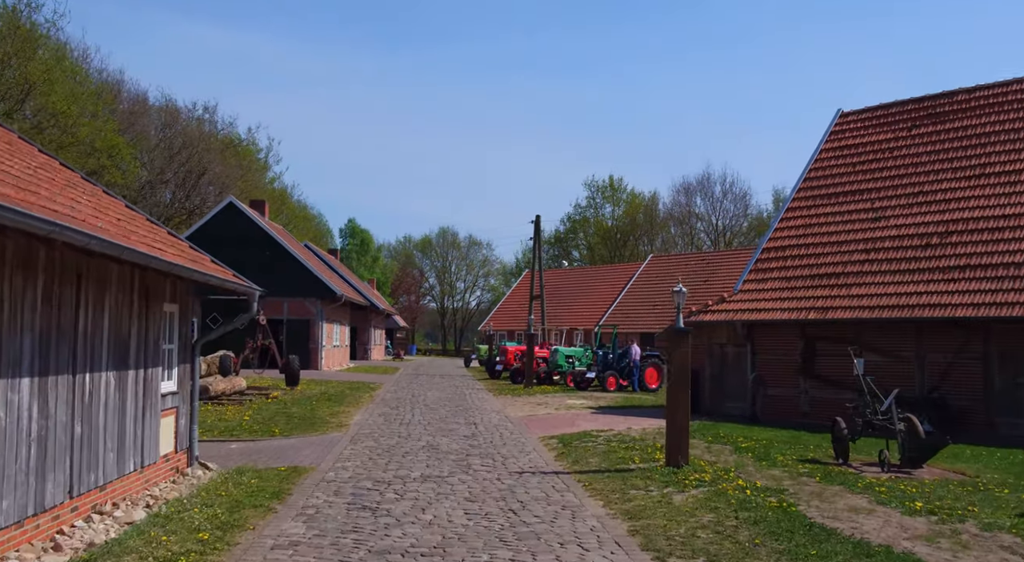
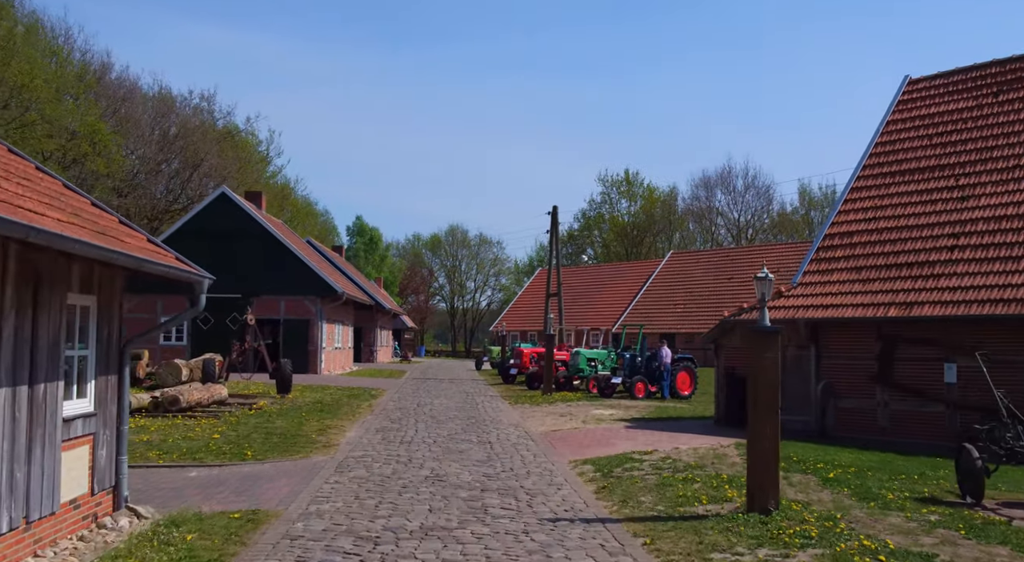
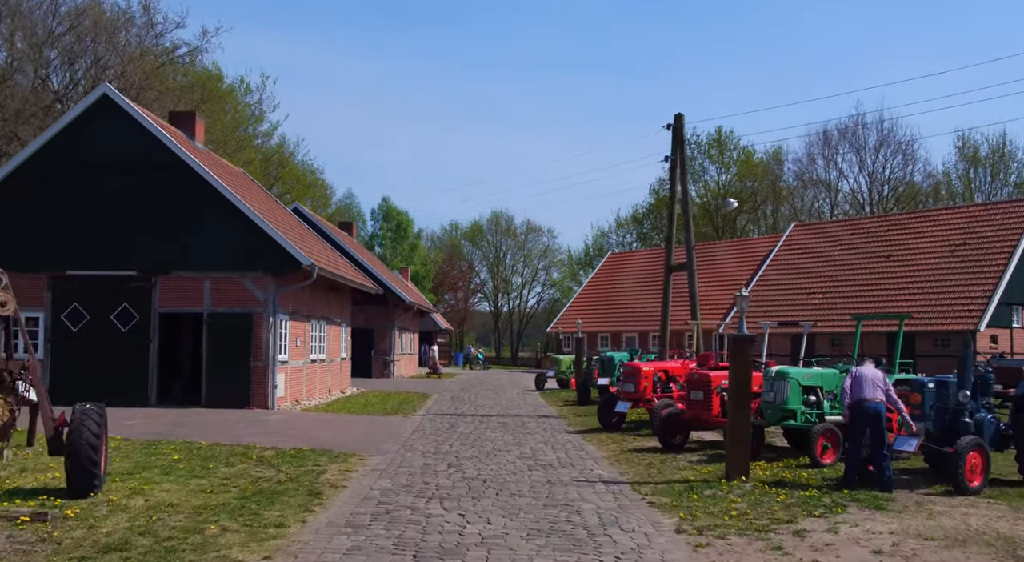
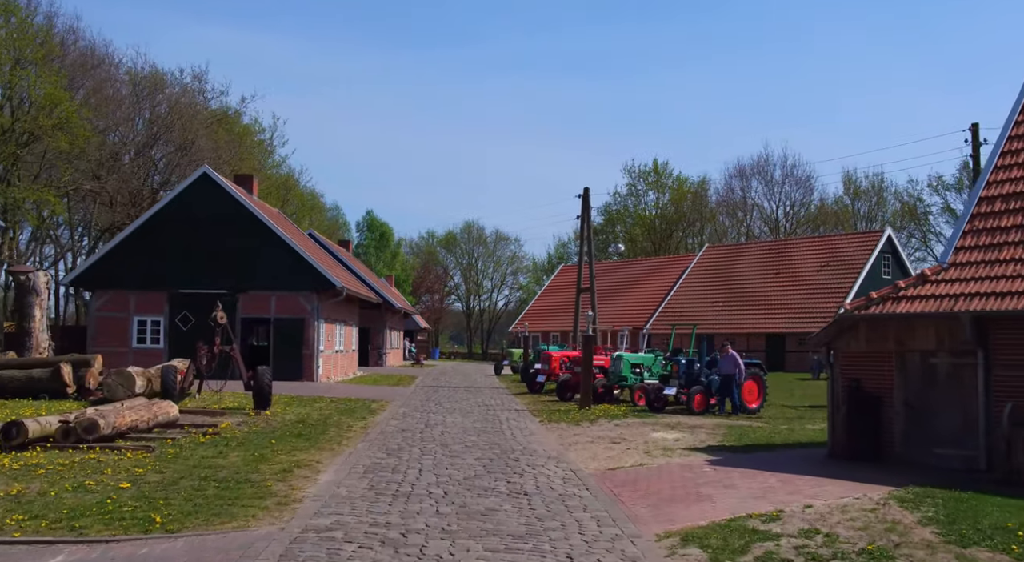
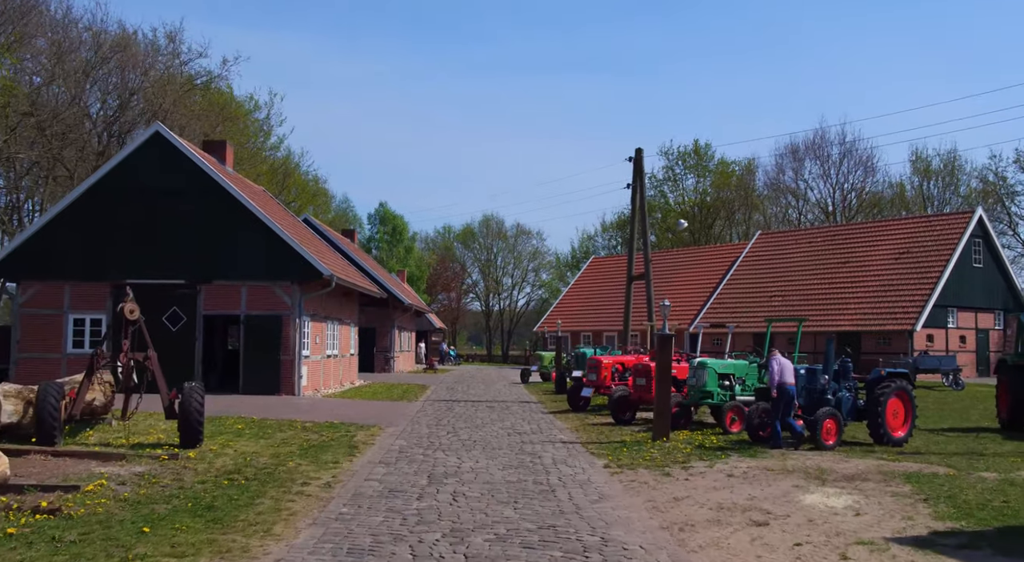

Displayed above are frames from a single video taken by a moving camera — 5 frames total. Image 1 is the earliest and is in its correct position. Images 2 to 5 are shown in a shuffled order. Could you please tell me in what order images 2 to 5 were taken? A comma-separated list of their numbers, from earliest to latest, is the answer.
2, 4, 5, 3
